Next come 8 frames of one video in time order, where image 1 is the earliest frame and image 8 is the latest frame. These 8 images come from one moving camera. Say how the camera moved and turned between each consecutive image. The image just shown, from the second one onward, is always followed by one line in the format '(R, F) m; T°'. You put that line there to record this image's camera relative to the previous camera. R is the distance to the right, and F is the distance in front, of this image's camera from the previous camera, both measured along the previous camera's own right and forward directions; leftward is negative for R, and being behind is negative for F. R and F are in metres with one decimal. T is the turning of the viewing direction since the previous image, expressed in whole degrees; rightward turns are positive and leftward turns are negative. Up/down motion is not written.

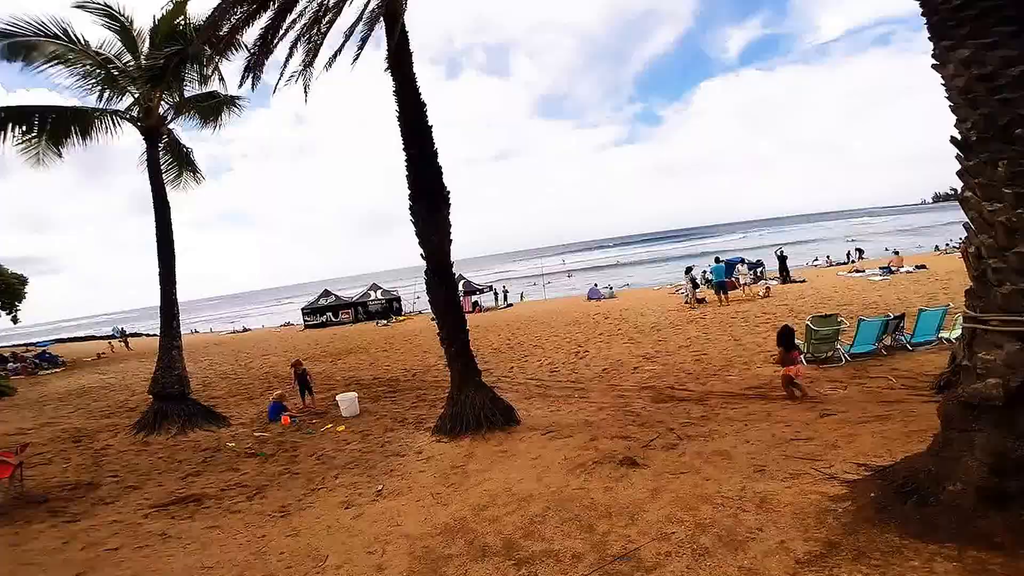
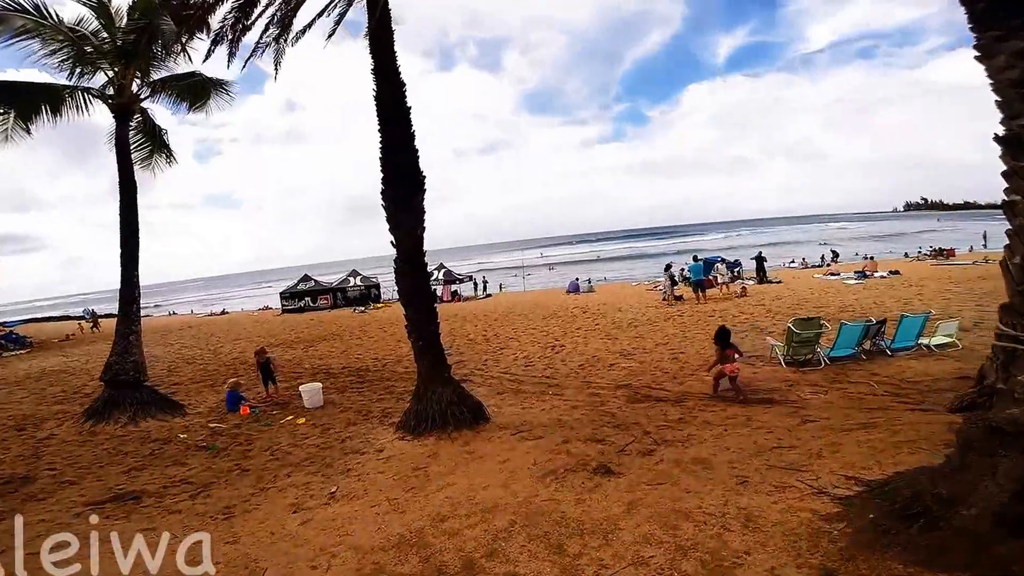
(+0.1, +0.4) m; +2°
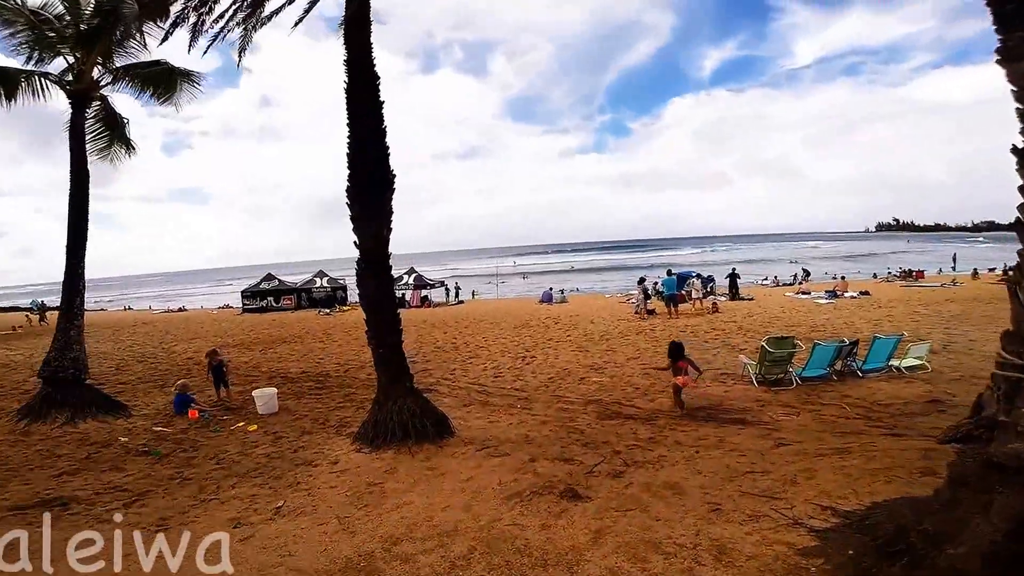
(0.0, +0.2) m; +3°
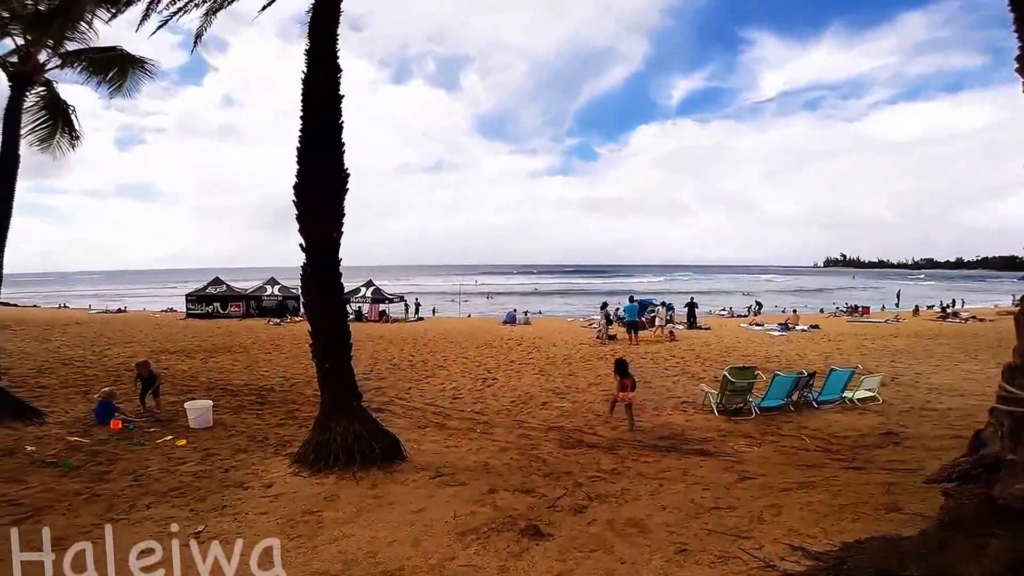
(0.0, +0.2) m; +4°
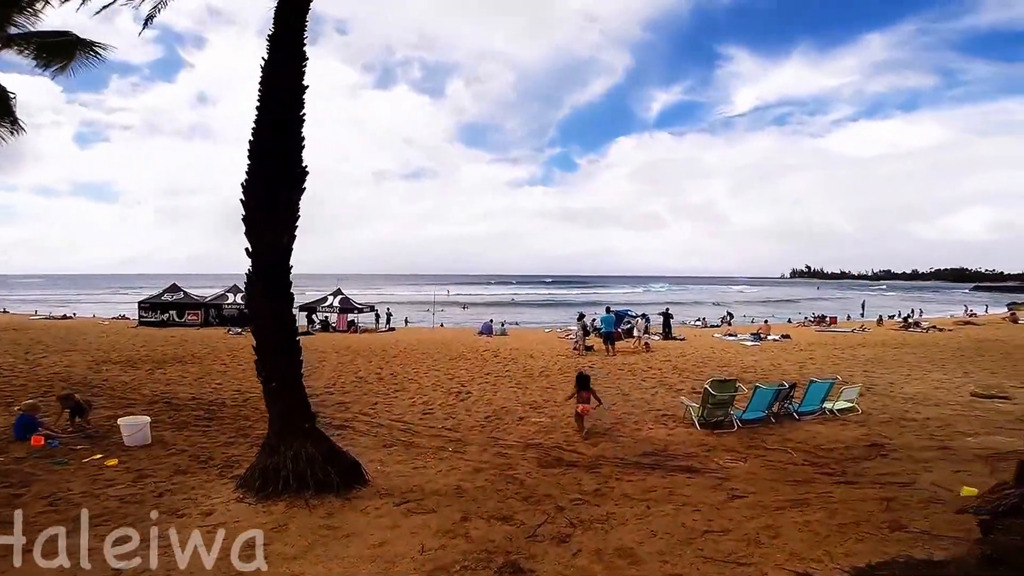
(0.0, +0.3) m; +3°
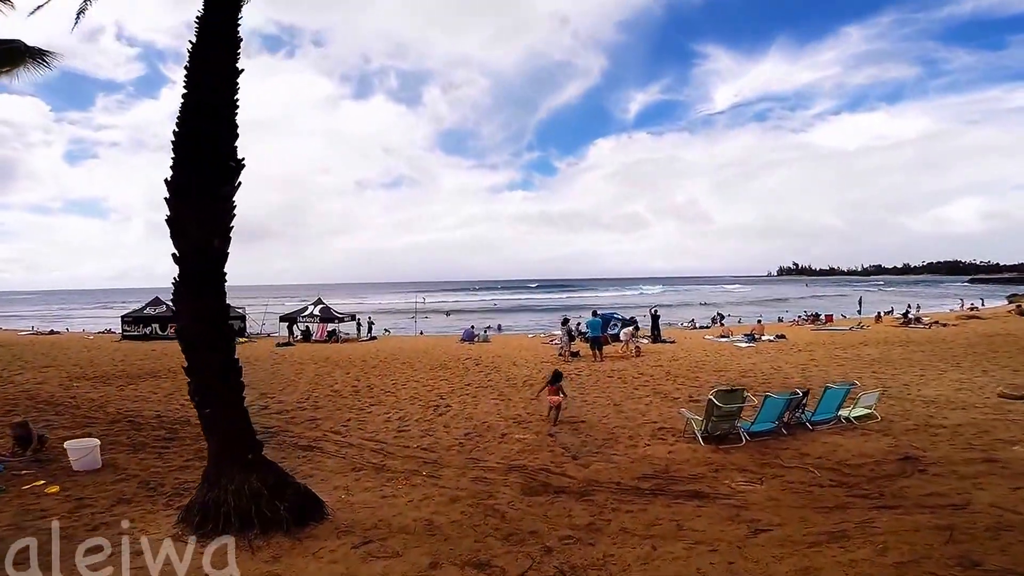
(+0.2, +0.8) m; +1°
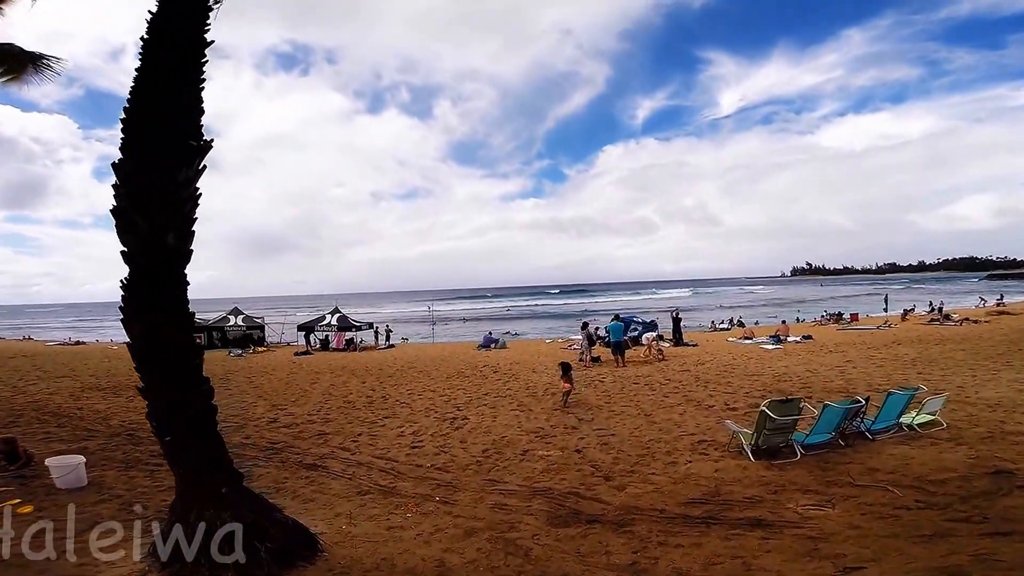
(-0.1, +0.7) m; -1°
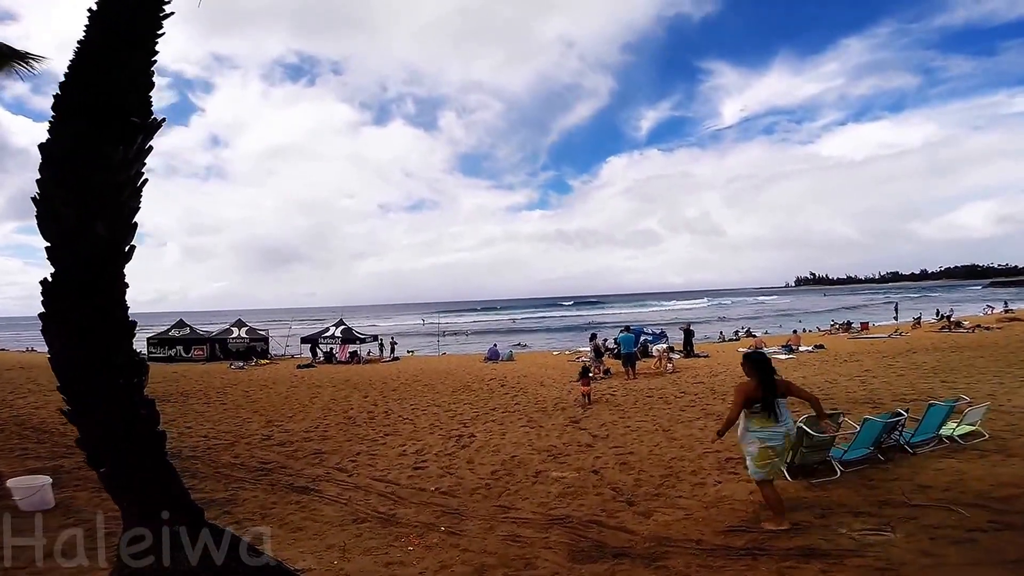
(-0.1, +0.4) m; 0°
